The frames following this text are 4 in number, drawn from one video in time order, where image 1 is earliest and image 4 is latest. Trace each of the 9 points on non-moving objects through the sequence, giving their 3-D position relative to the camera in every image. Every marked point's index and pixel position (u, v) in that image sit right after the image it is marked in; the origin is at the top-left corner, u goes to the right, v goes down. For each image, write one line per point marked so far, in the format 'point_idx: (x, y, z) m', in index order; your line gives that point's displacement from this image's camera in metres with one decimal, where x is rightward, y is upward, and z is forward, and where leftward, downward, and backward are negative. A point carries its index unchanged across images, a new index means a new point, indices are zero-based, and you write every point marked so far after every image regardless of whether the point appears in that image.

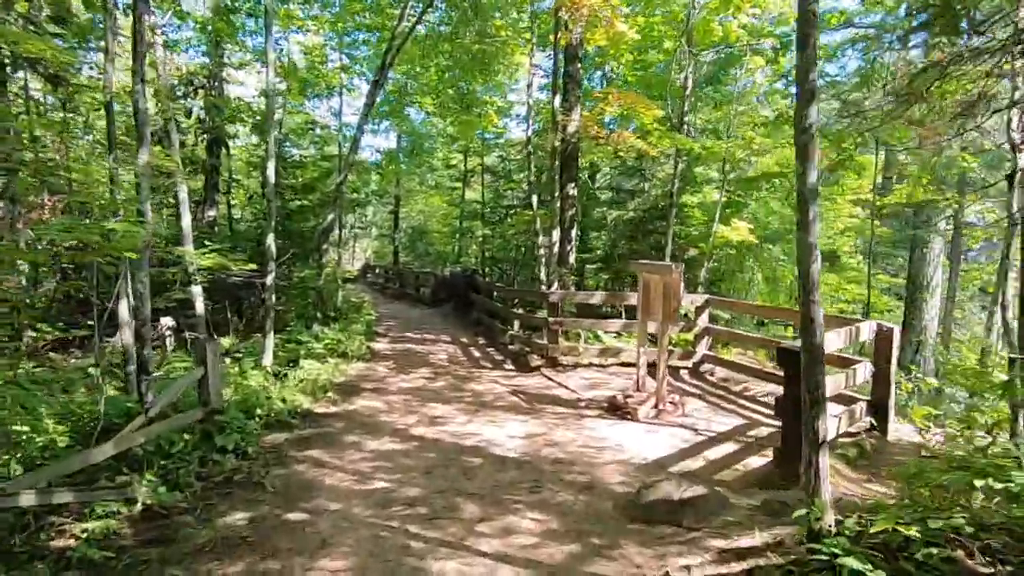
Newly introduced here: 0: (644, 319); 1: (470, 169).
0: (+1.4, -0.3, +7.0) m
1: (-1.2, +3.4, +19.0) m
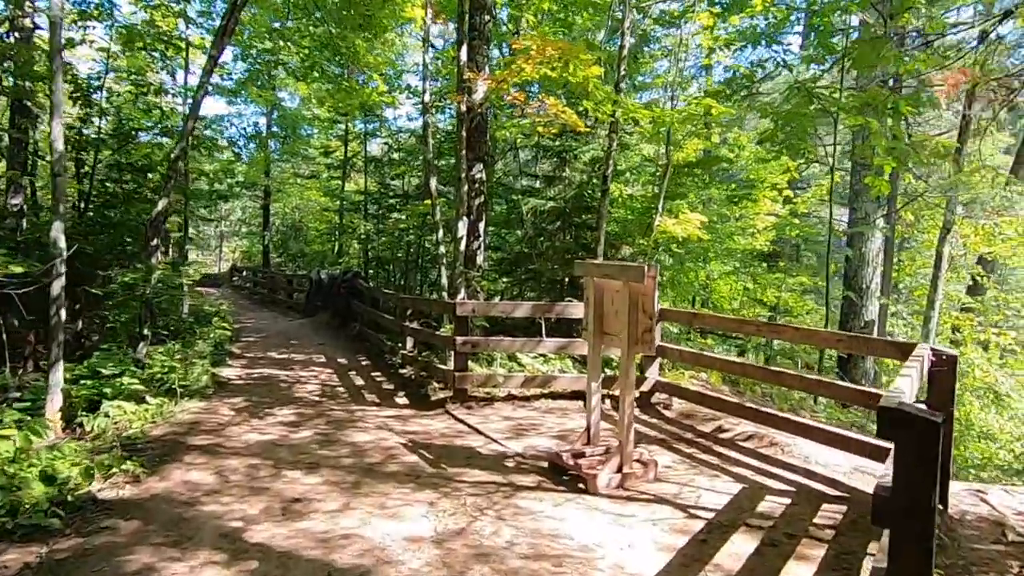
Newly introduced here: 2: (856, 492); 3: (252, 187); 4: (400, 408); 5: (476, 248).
0: (+0.6, -0.4, +5.1) m
1: (-4.0, +3.3, +16.5) m
2: (+2.5, -1.5, +4.8) m
3: (-7.4, +2.9, +19.0) m
4: (-1.1, -1.2, +6.6) m
5: (-0.5, +0.5, +8.6) m
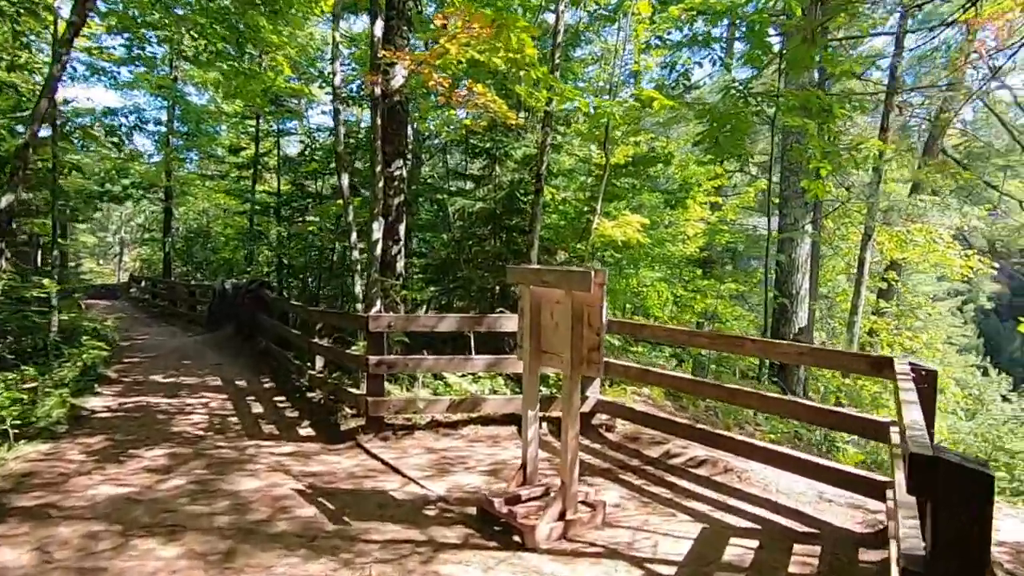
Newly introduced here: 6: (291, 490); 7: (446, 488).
0: (+0.1, -0.5, +4.3) m
1: (-5.7, +3.0, +15.2) m
2: (+2.0, -1.5, +4.2) m
3: (-9.4, +2.6, +17.3) m
4: (-1.8, -1.3, +5.6) m
5: (-1.3, +0.4, +7.6) m
6: (-1.5, -1.3, +4.4) m
7: (-0.5, -1.4, +4.5) m
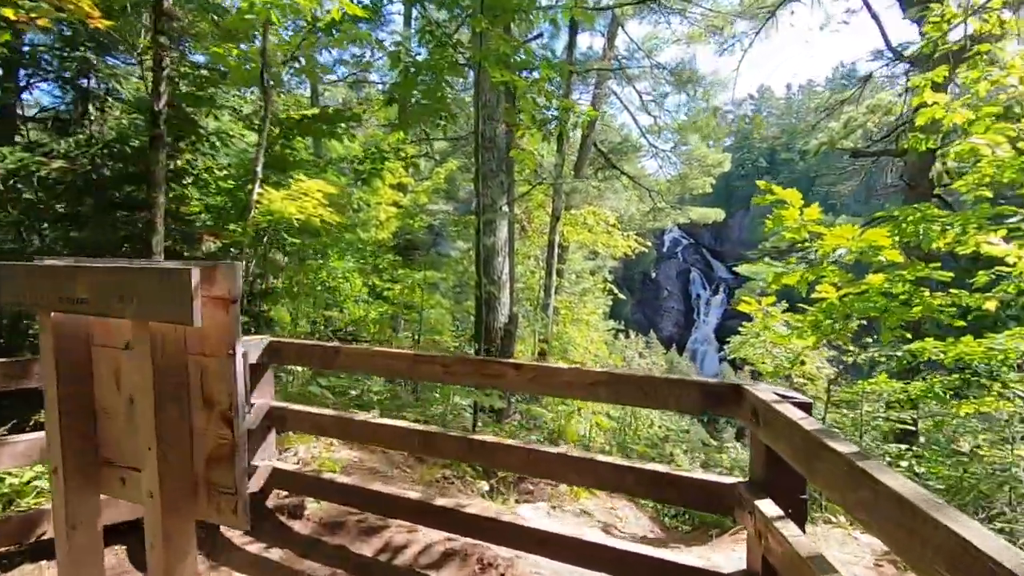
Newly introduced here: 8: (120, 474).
0: (-1.2, -0.5, +1.8) m
1: (-11.4, +2.7, +9.0) m
2: (+0.6, -1.5, +2.6) m
3: (-15.6, +2.0, +9.2) m
4: (-3.4, -1.5, +2.2) m
5: (-4.0, +0.2, +4.2) m
6: (-2.6, -1.5, +1.2) m
7: (-1.8, -1.5, +1.8) m
8: (-1.0, -0.5, +1.8) m
